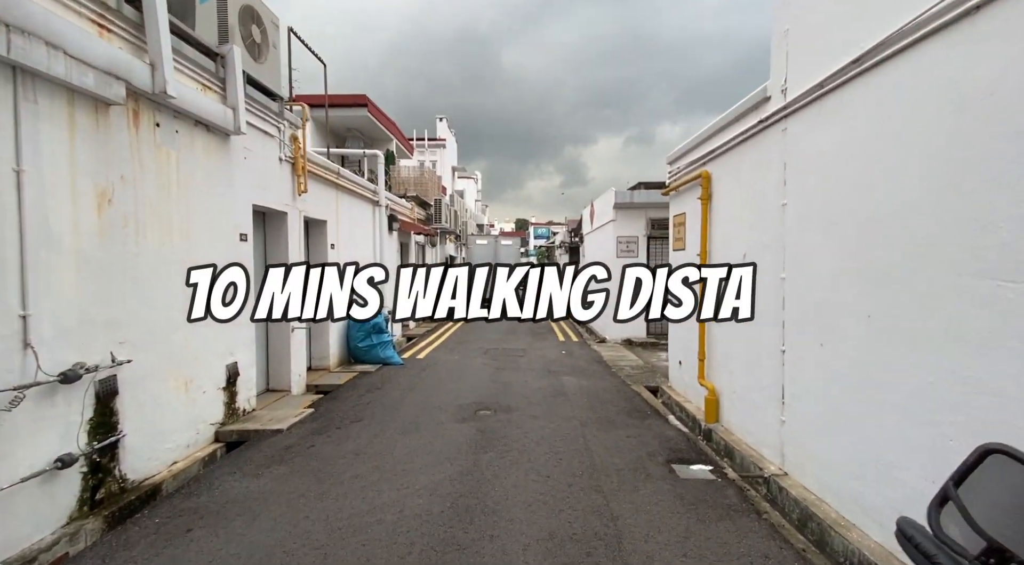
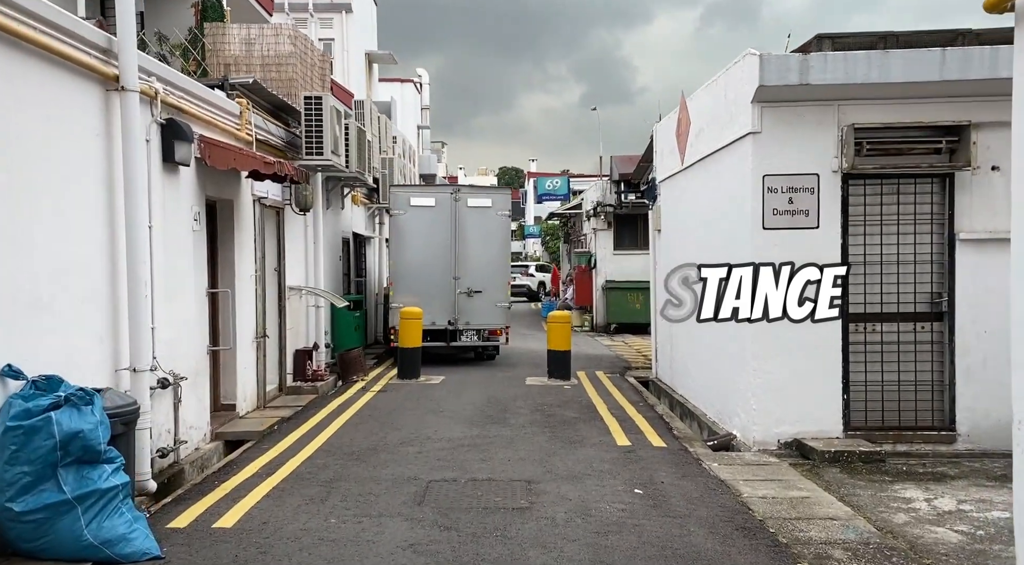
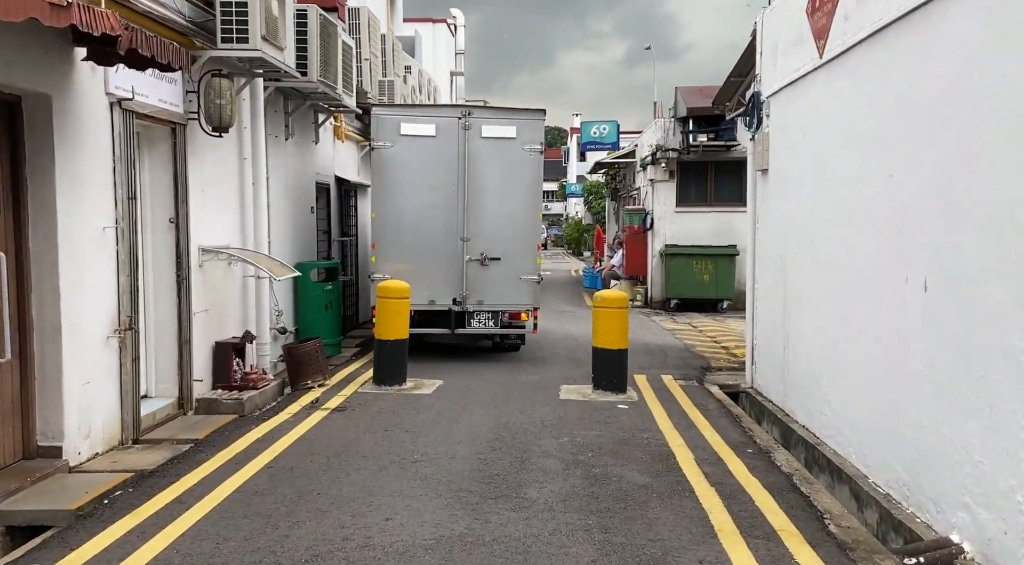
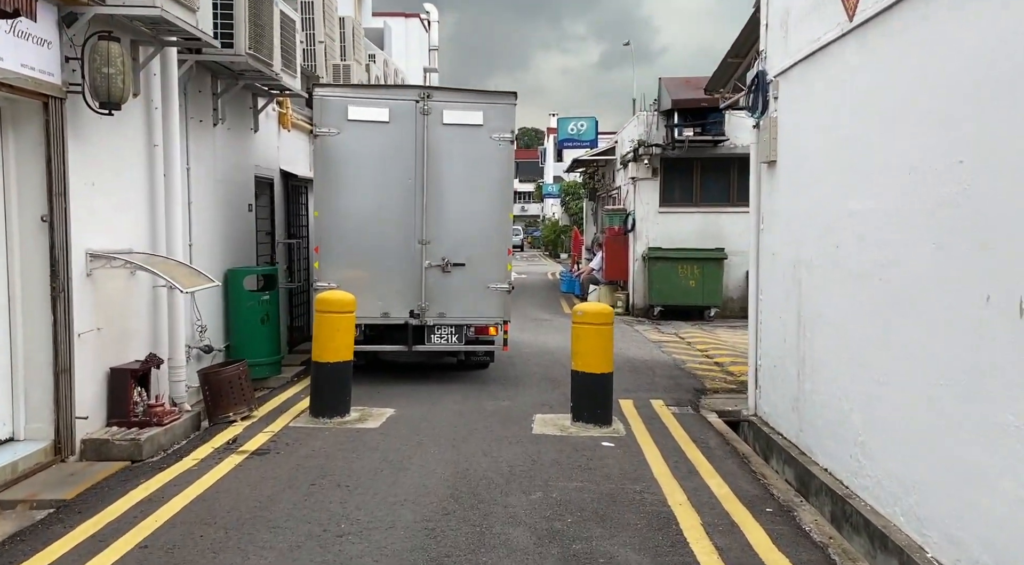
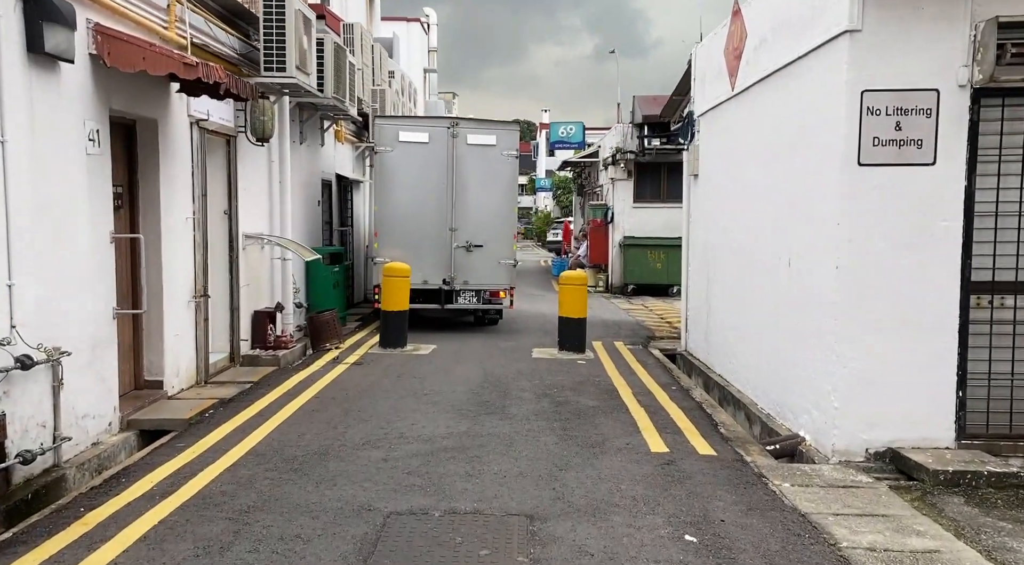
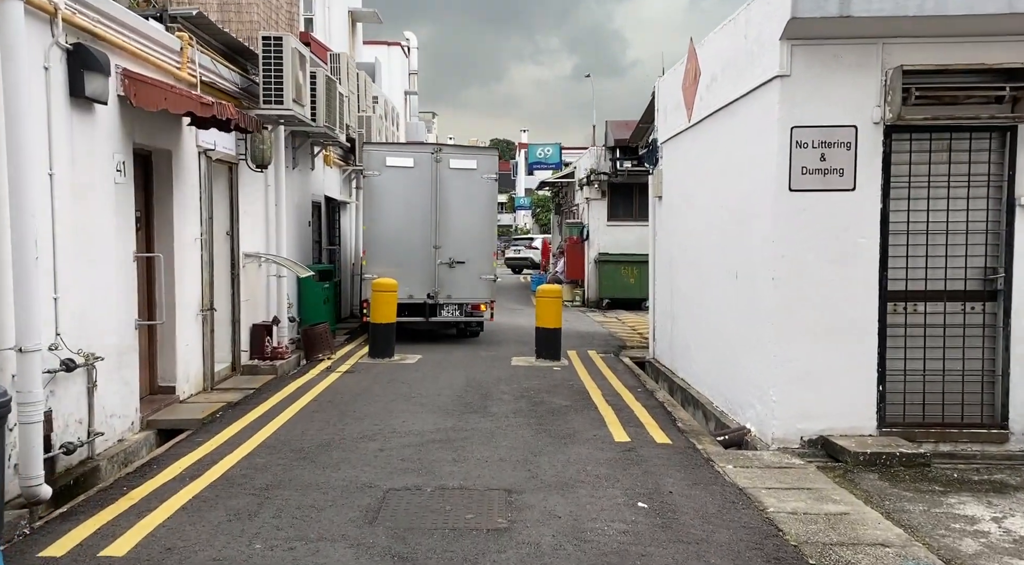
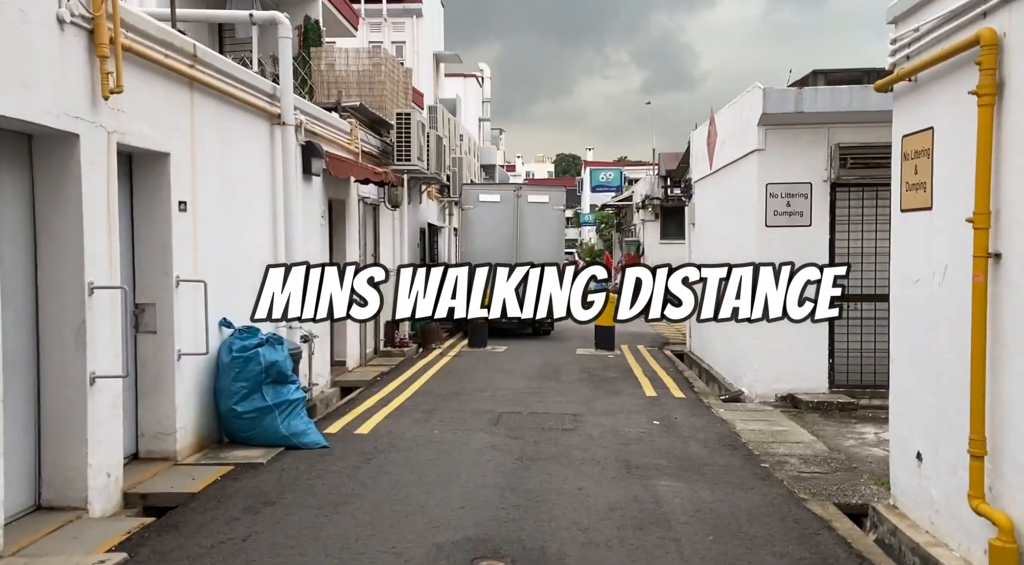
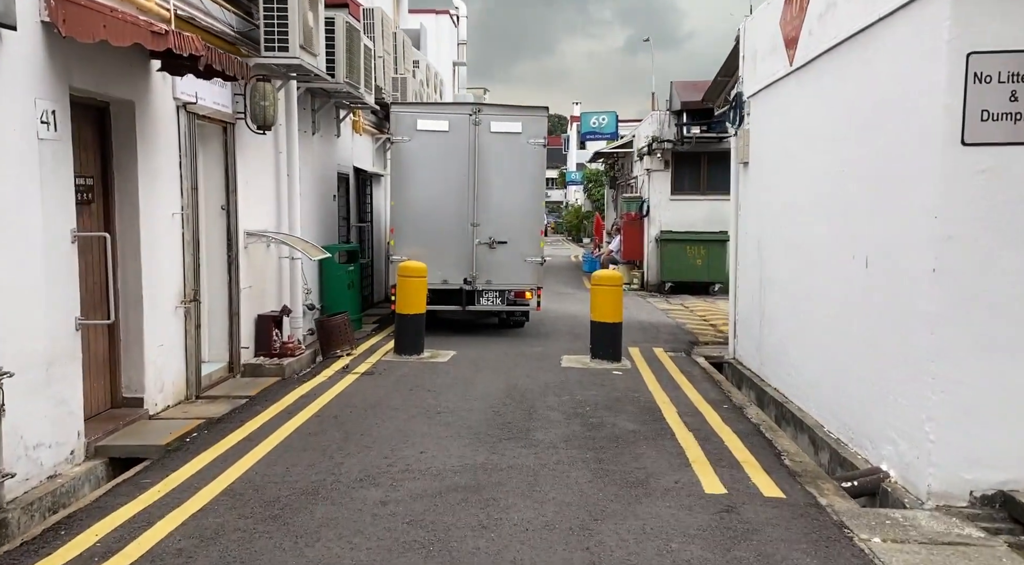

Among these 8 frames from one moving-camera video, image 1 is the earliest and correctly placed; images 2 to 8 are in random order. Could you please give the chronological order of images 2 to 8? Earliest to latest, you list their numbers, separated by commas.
7, 2, 6, 5, 8, 3, 4
